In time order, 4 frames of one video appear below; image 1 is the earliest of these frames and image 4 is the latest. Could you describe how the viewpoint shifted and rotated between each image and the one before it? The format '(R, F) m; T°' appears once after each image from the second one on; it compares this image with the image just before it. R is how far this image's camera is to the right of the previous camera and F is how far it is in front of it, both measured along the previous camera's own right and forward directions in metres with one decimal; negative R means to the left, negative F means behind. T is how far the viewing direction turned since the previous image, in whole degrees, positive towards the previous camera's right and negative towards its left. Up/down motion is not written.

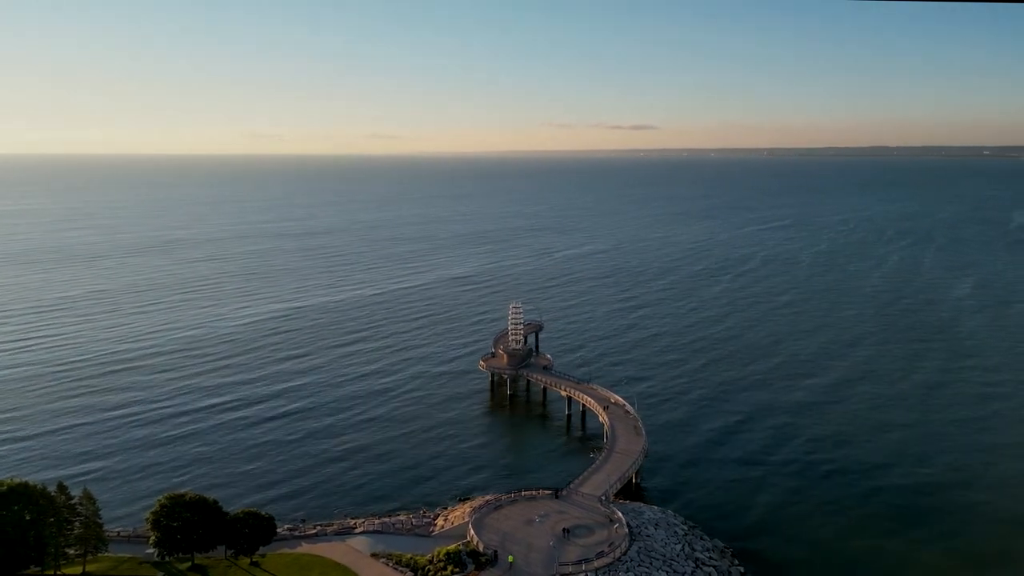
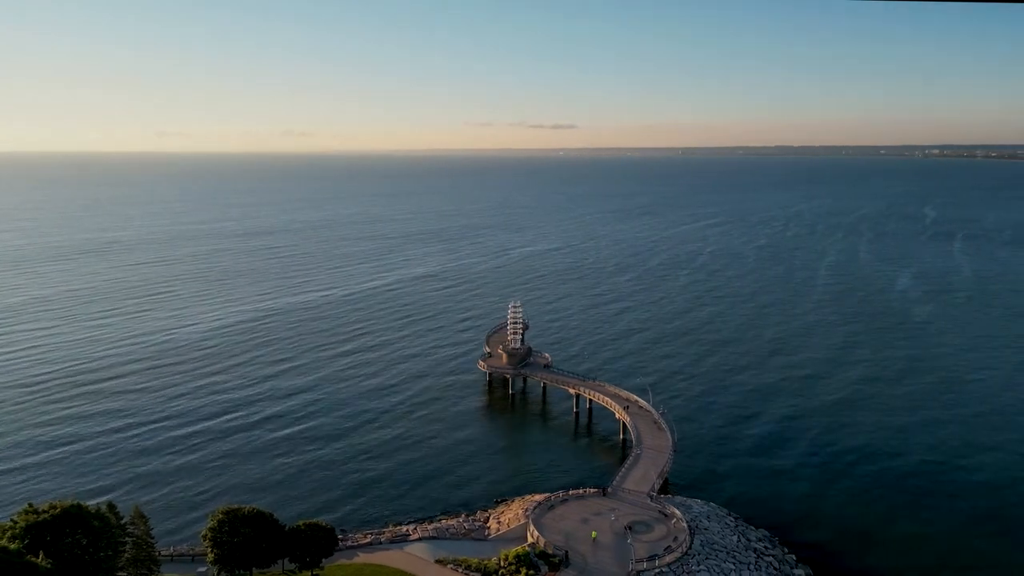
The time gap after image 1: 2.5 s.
(-6.4, +0.6) m; +5°
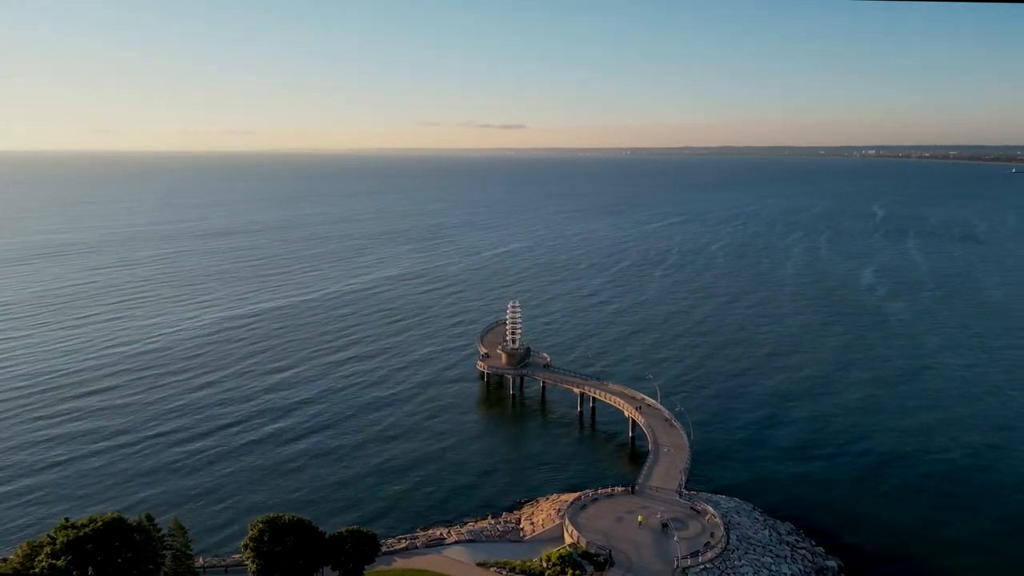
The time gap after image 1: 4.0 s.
(-4.0, +0.3) m; +3°
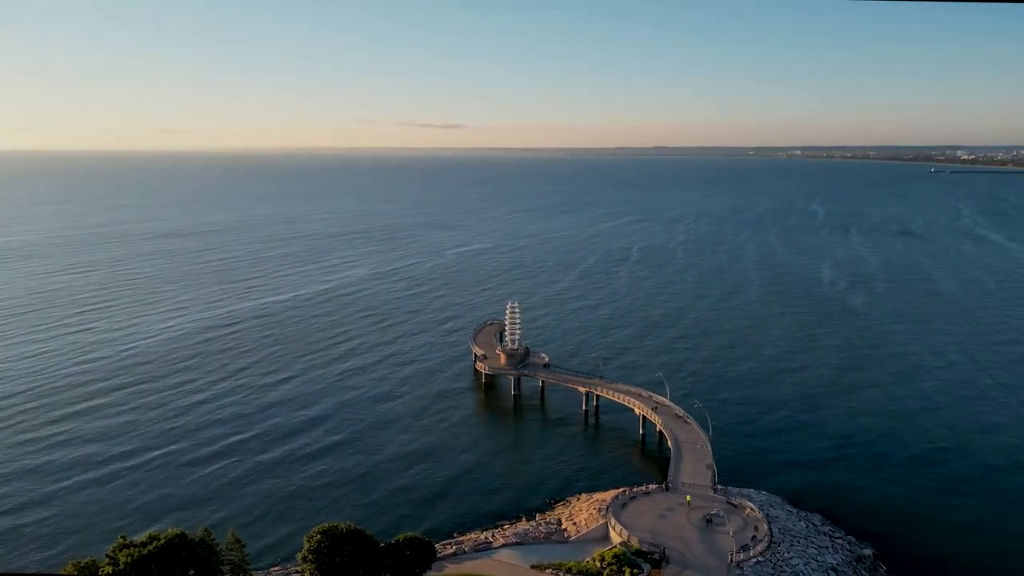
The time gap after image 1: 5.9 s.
(-5.0, +0.3) m; +4°
